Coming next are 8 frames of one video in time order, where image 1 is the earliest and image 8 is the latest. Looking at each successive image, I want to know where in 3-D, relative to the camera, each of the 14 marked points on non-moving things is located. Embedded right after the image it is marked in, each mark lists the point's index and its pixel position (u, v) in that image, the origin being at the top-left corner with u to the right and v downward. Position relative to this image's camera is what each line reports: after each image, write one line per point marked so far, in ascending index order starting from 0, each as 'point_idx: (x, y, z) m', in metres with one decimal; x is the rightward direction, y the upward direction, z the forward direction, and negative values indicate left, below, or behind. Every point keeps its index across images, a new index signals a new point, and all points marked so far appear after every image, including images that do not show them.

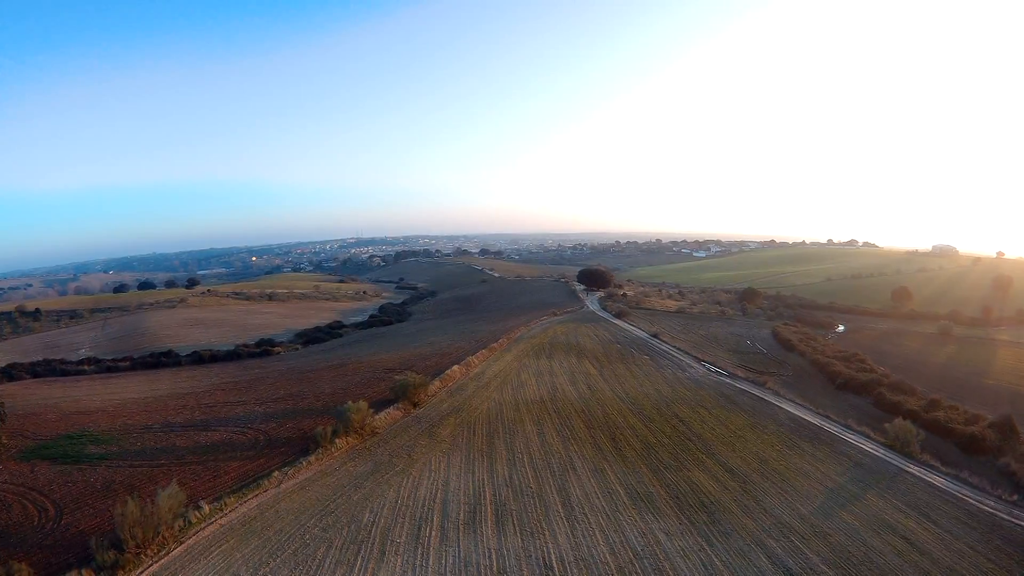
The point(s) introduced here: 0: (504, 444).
0: (-0.3, -5.2, +15.6) m
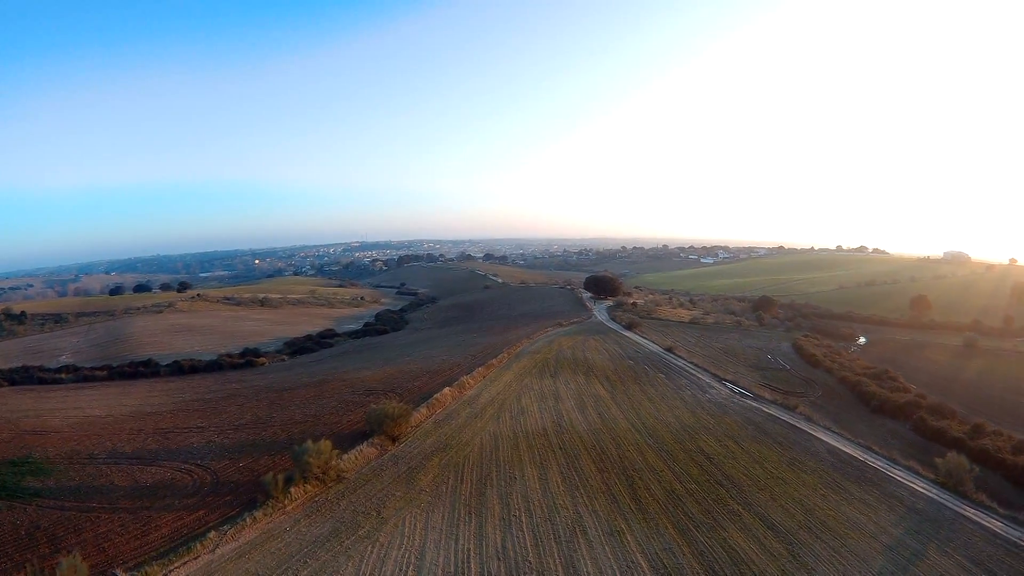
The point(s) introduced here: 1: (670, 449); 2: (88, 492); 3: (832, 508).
0: (-0.4, -5.6, +12.7) m
1: (+5.6, -5.7, +16.8) m
2: (-14.6, -6.9, +16.4) m
3: (+10.8, -7.4, +16.0) m
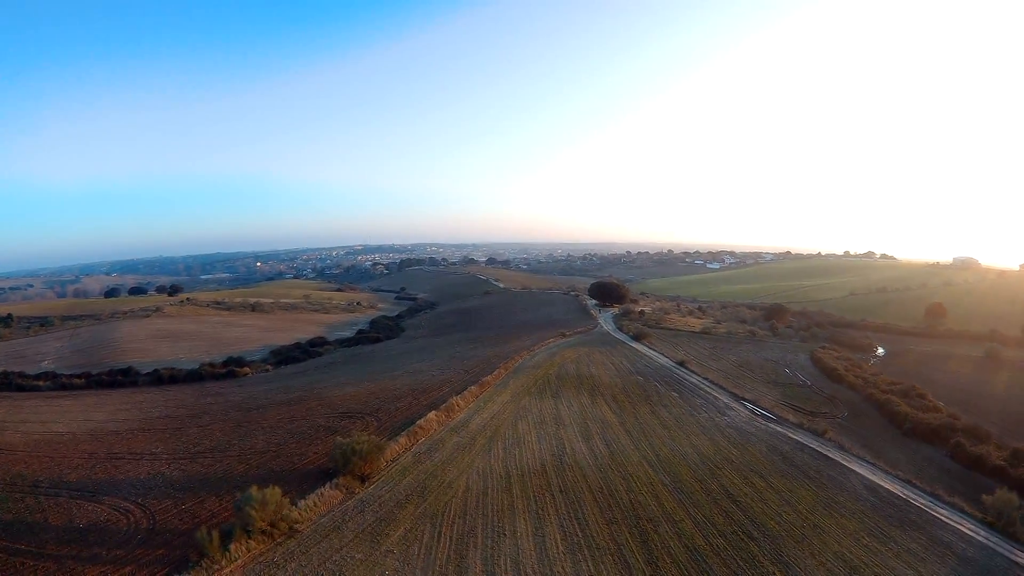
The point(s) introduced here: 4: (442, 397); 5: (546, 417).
0: (-0.7, -5.9, +10.3) m
1: (+5.4, -6.1, +14.4) m
2: (-14.9, -7.2, +14.1) m
3: (+10.6, -7.9, +13.5) m
4: (-2.9, -4.5, +19.3) m
5: (+1.3, -4.9, +18.0) m
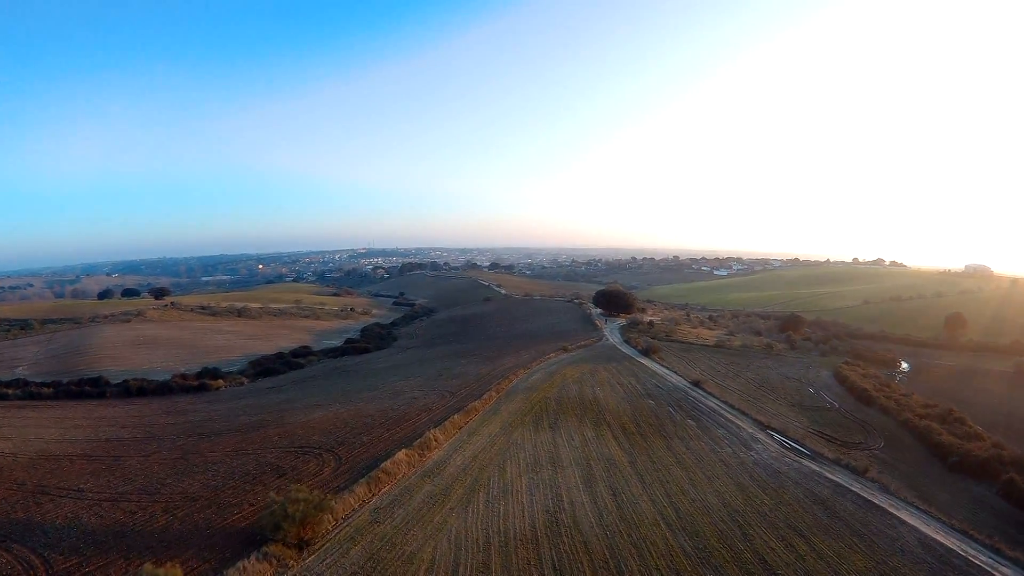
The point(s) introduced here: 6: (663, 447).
0: (-1.2, -6.3, +7.3) m
1: (+4.9, -6.6, +11.4) m
2: (-15.3, -7.4, +11.3) m
3: (+10.1, -8.3, +10.4) m
4: (-3.3, -4.9, +16.4) m
5: (+0.9, -5.3, +15.0) m
6: (+5.5, -5.8, +17.2) m
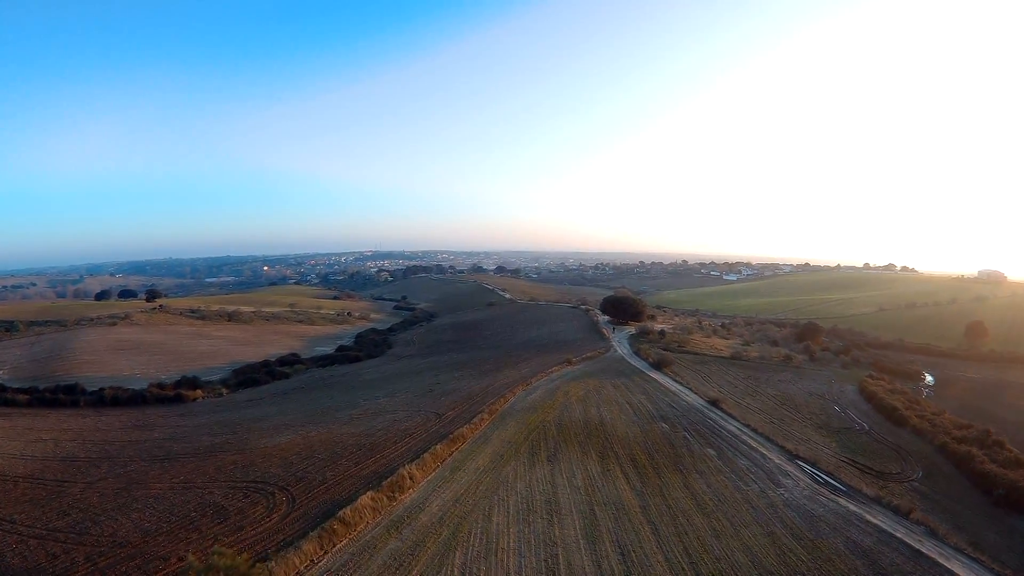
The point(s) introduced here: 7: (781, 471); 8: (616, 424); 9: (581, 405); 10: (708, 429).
0: (-1.6, -6.5, +4.9) m
1: (+4.6, -6.9, +8.9) m
2: (-15.7, -7.6, +9.1) m
3: (+9.7, -8.7, +7.8) m
4: (-3.6, -5.2, +14.1) m
5: (+0.6, -5.6, +12.6) m
6: (+5.2, -6.1, +14.7) m
7: (+10.0, -6.8, +17.6) m
8: (+4.0, -5.3, +18.4) m
9: (+2.9, -4.9, +19.8) m
10: (+8.1, -5.8, +19.5) m
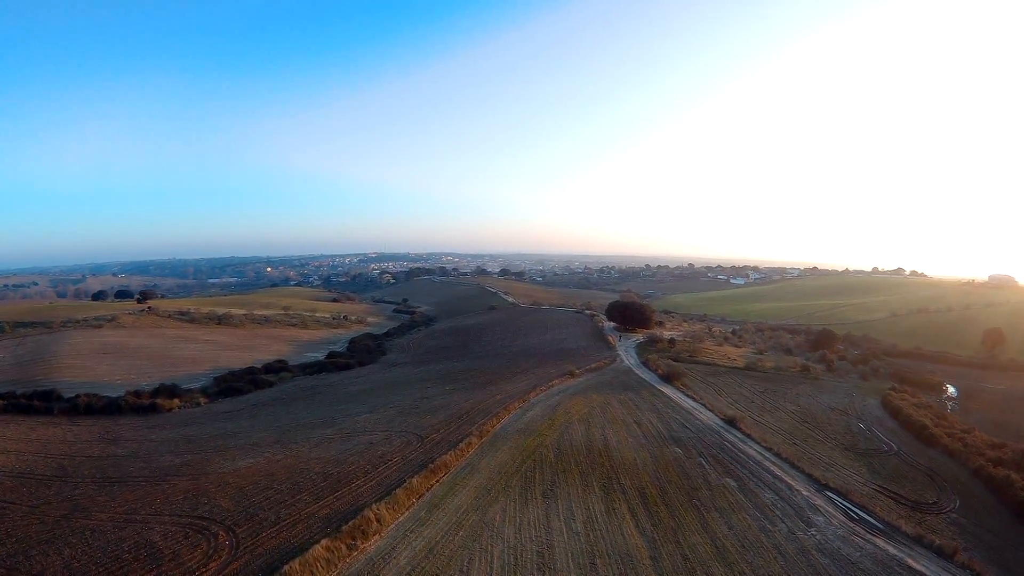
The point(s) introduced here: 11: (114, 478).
0: (-2.0, -6.6, +2.9) m
1: (+4.2, -7.1, +6.8) m
2: (-16.1, -7.6, +7.3) m
3: (+9.3, -8.9, +5.7) m
4: (-3.9, -5.3, +12.1) m
5: (+0.3, -5.8, +10.6) m
6: (+4.9, -6.3, +12.6) m
7: (+9.7, -7.0, +15.5) m
8: (+3.8, -5.5, +16.3) m
9: (+2.7, -5.2, +17.7) m
10: (+7.8, -6.1, +17.4) m
11: (-15.8, -7.0, +18.7) m
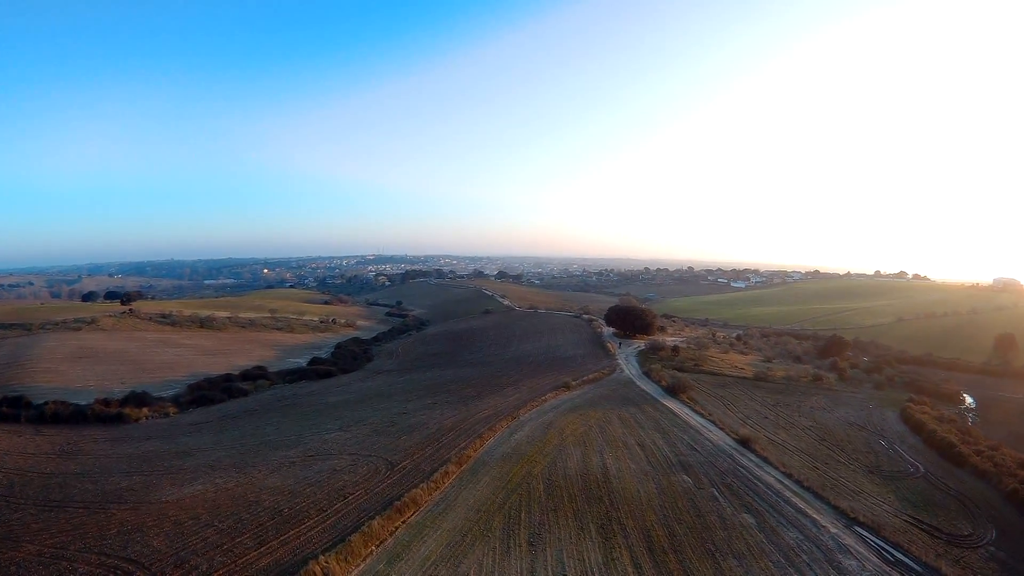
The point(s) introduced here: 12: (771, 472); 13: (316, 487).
0: (-2.5, -6.7, +0.9) m
1: (+3.7, -7.2, +4.7) m
2: (-16.6, -7.6, +5.3) m
3: (+8.8, -9.0, +3.6) m
4: (-4.3, -5.4, +10.0) m
5: (-0.2, -5.9, +8.5) m
6: (+4.5, -6.5, +10.6) m
7: (+9.3, -7.2, +13.4) m
8: (+3.3, -5.7, +14.2) m
9: (+2.2, -5.4, +15.7) m
10: (+7.4, -6.3, +15.3) m
11: (-16.2, -7.0, +16.7) m
12: (+9.1, -6.5, +16.8) m
13: (-5.4, -5.3, +13.2) m
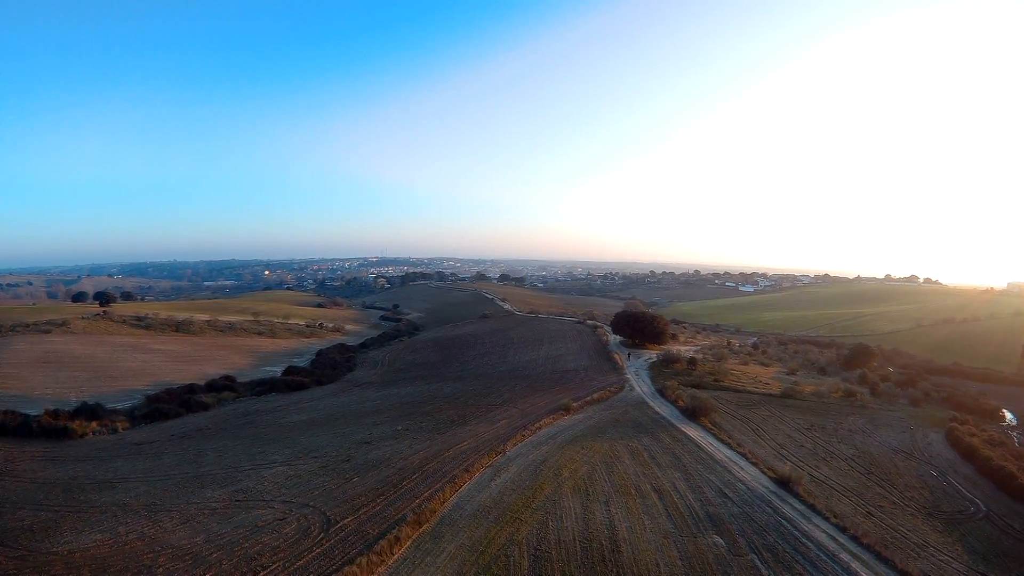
0: (-3.2, -6.7, -2.4) m
1: (+3.1, -7.2, +1.4) m
2: (-17.2, -7.6, +2.2) m
3: (+8.1, -9.1, +0.1) m
4: (-4.9, -5.5, +6.8) m
5: (-0.8, -6.0, +5.2) m
6: (+3.9, -6.6, +7.2) m
7: (+8.8, -7.4, +10.0) m
8: (+2.8, -5.8, +10.9) m
9: (+1.8, -5.5, +12.3) m
10: (+6.9, -6.4, +11.9) m
11: (-16.7, -7.0, +13.6) m
12: (+8.6, -6.7, +13.4) m
13: (-5.9, -5.4, +9.9) m
